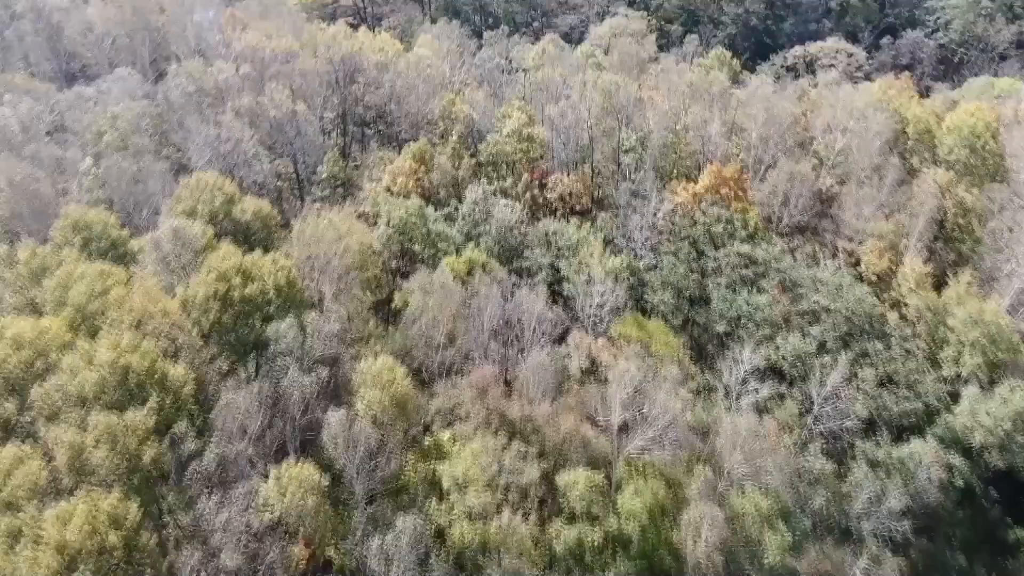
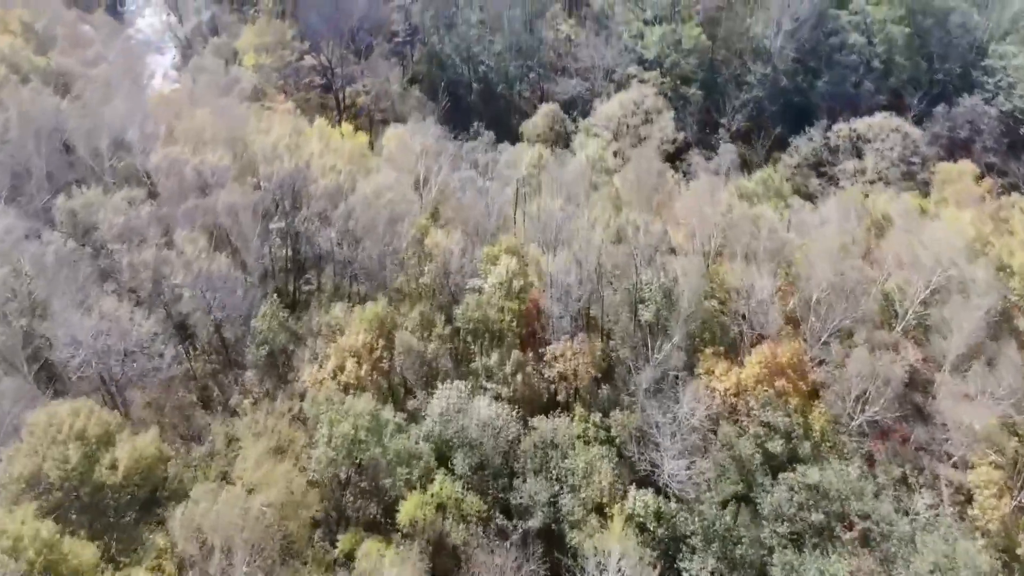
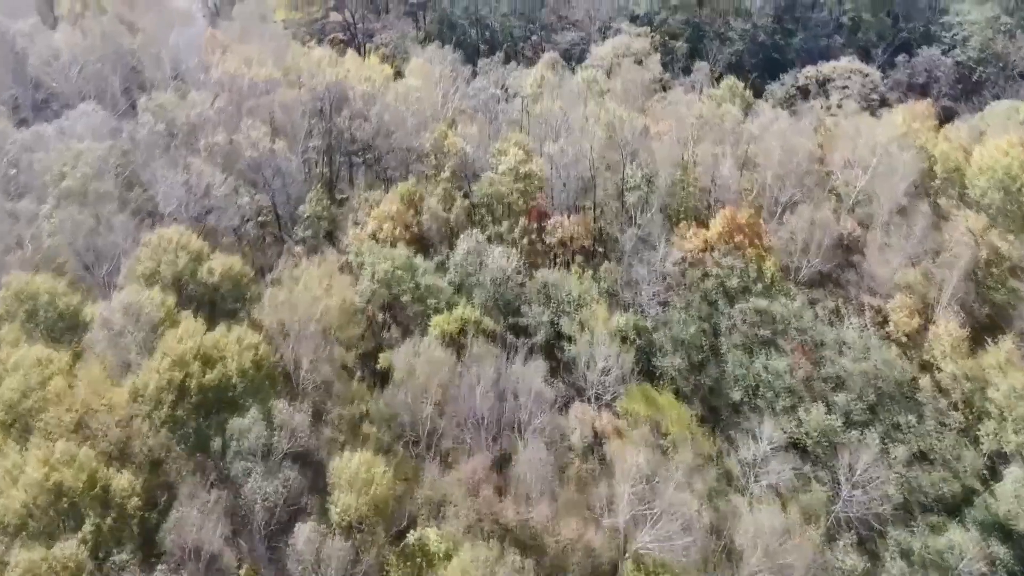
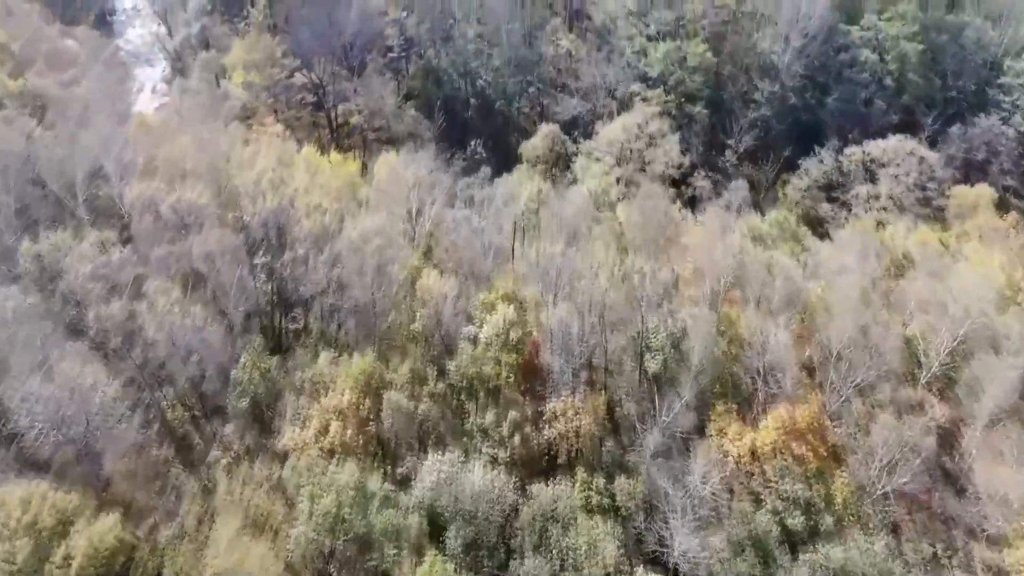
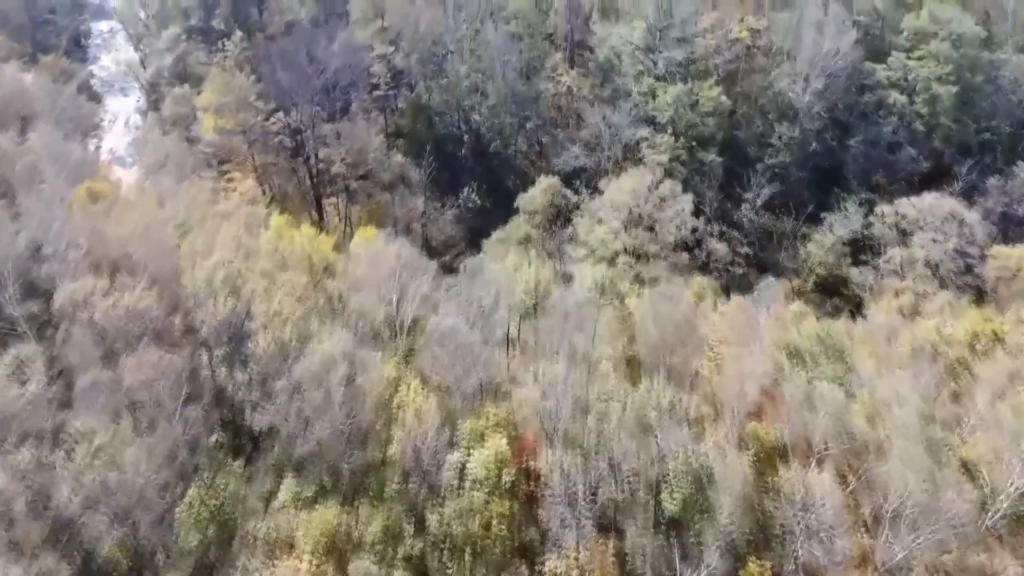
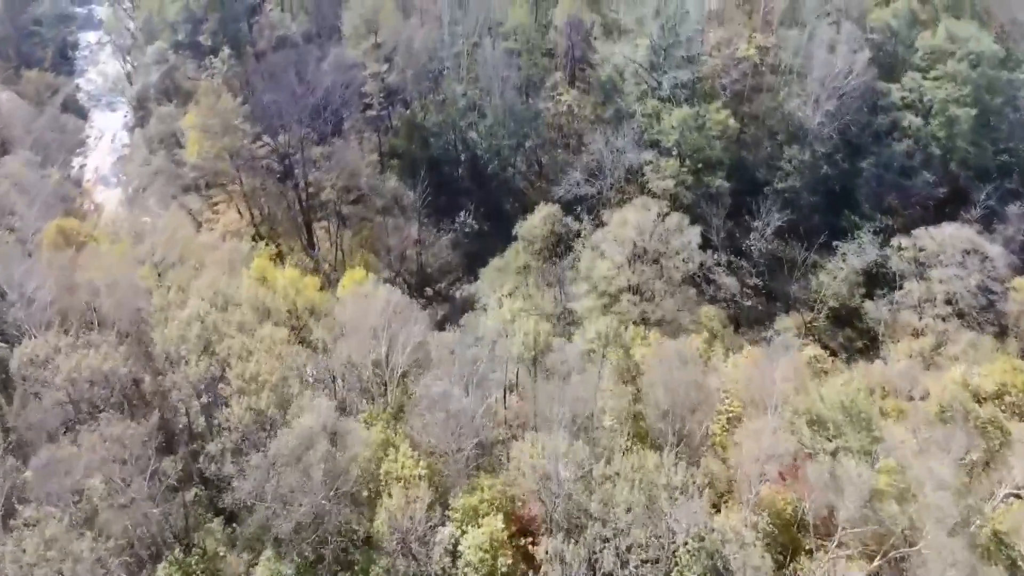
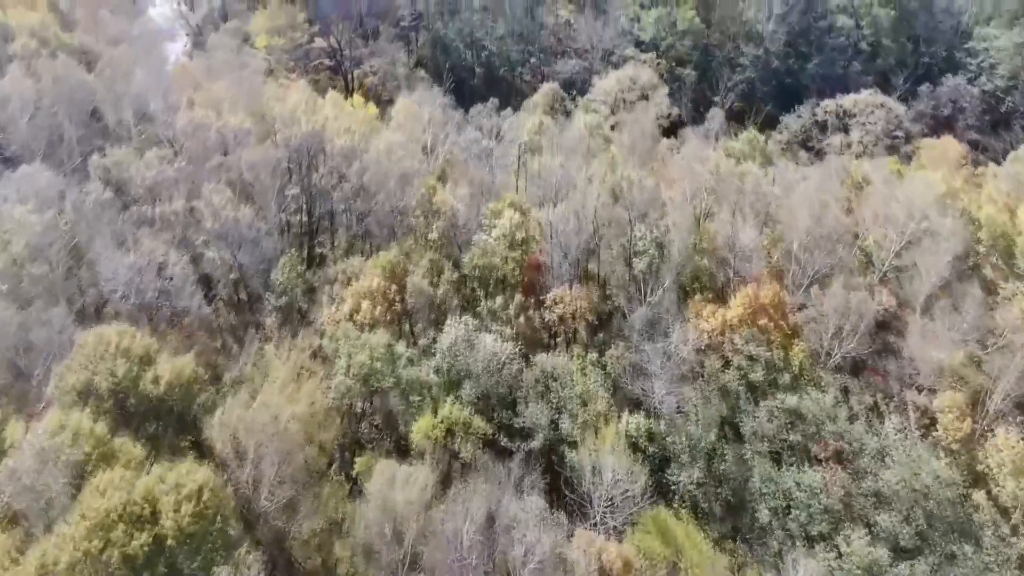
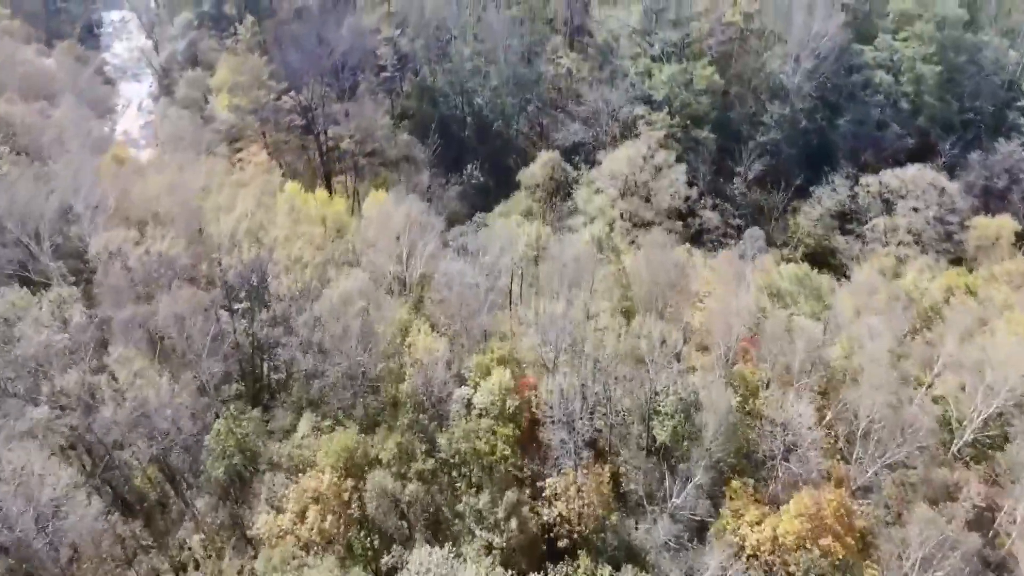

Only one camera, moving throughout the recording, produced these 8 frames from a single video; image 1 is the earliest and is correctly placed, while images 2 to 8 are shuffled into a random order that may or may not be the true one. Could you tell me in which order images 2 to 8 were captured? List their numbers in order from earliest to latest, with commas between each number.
3, 7, 2, 4, 8, 5, 6
